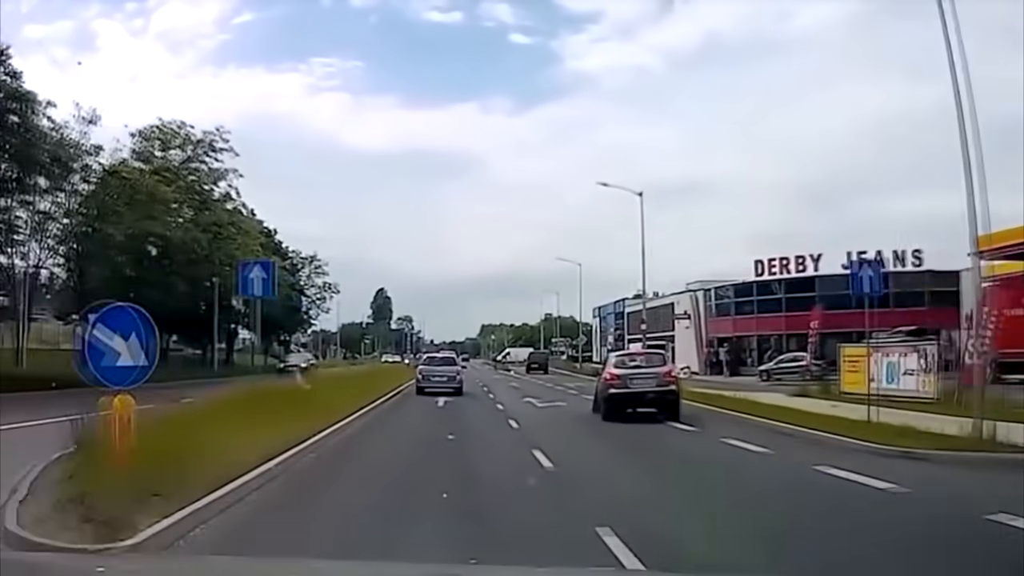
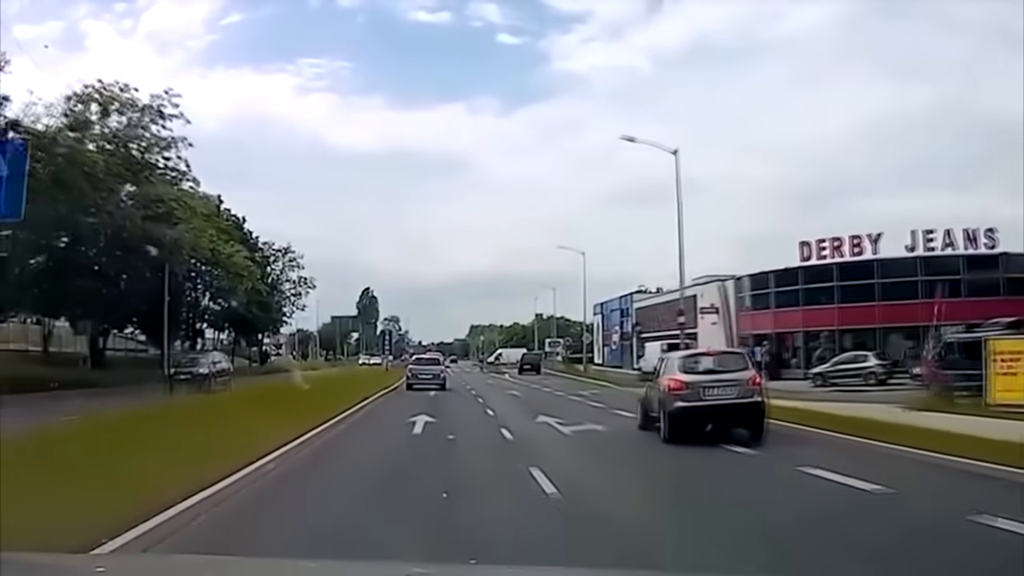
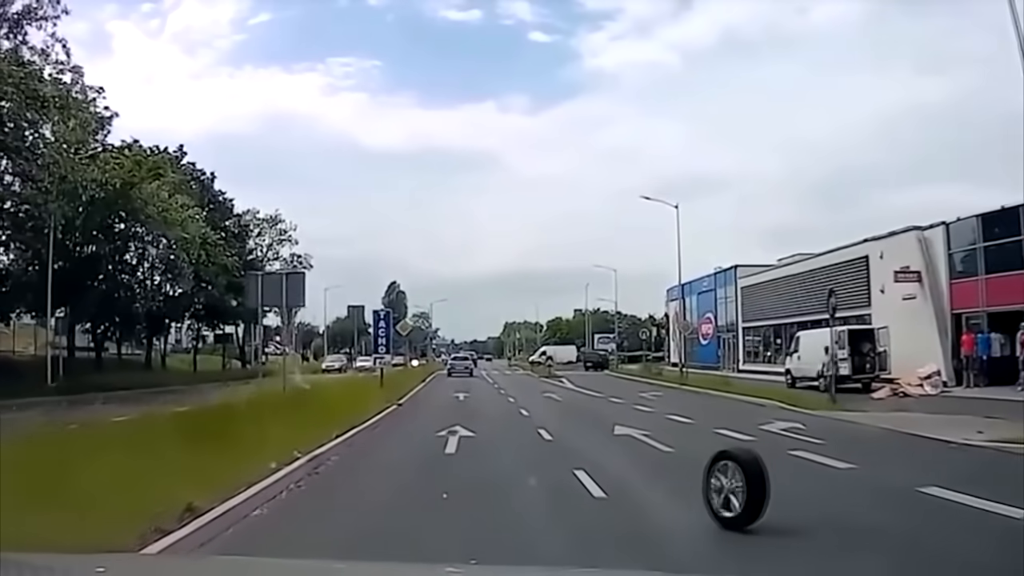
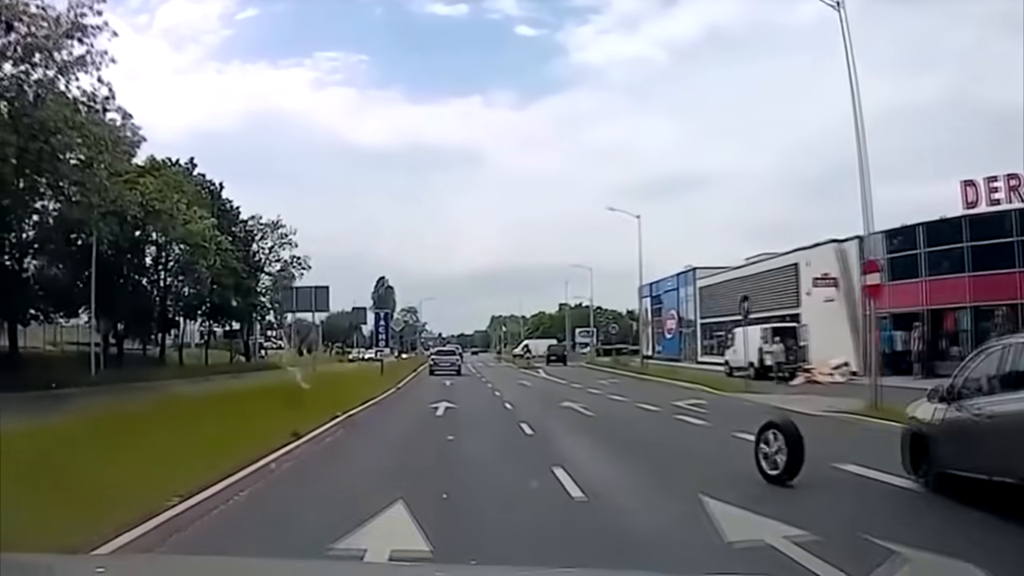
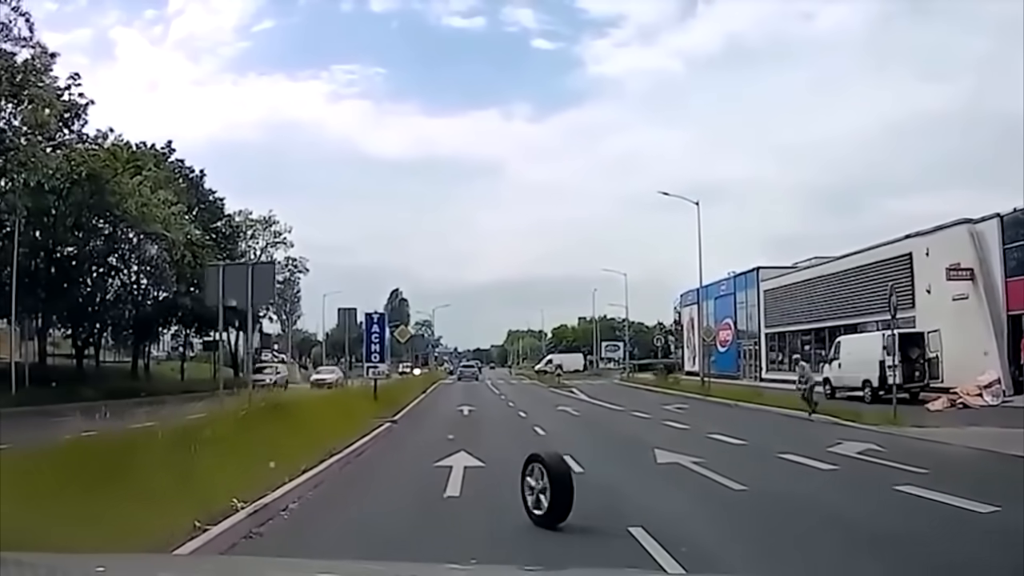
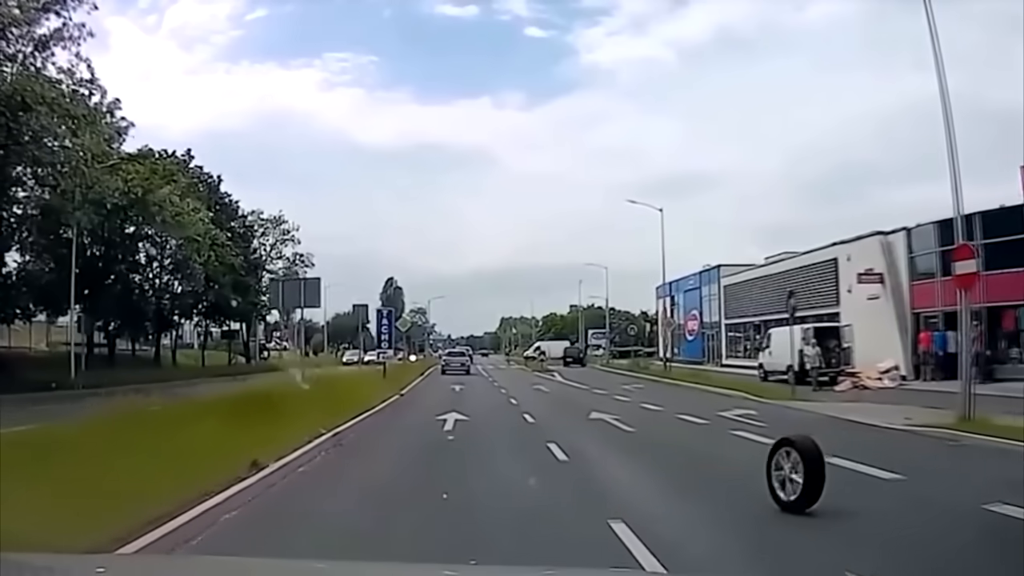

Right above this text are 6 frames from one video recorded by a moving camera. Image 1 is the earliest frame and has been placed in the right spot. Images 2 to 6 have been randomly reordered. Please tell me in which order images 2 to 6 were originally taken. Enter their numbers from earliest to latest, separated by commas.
2, 4, 6, 3, 5
